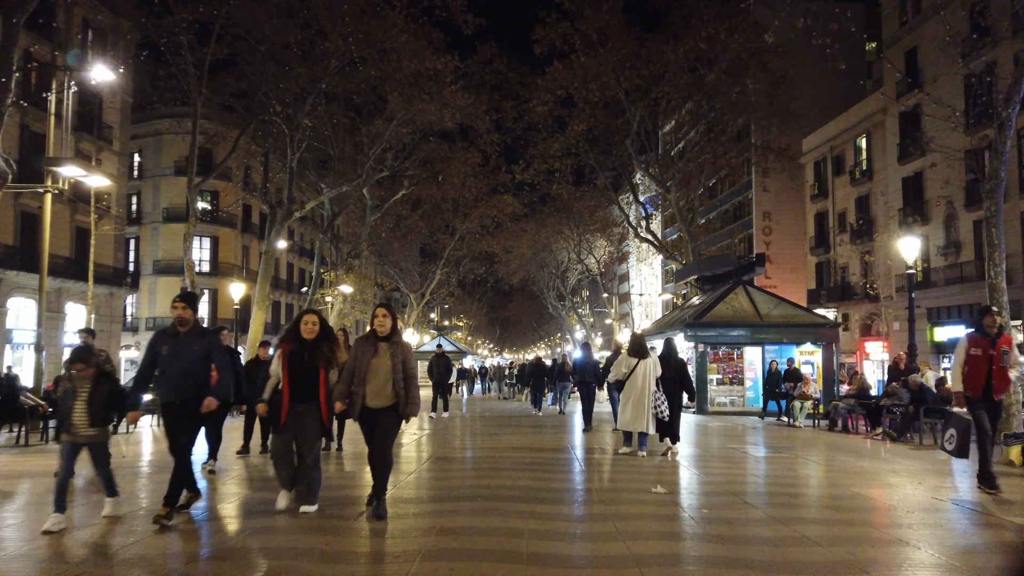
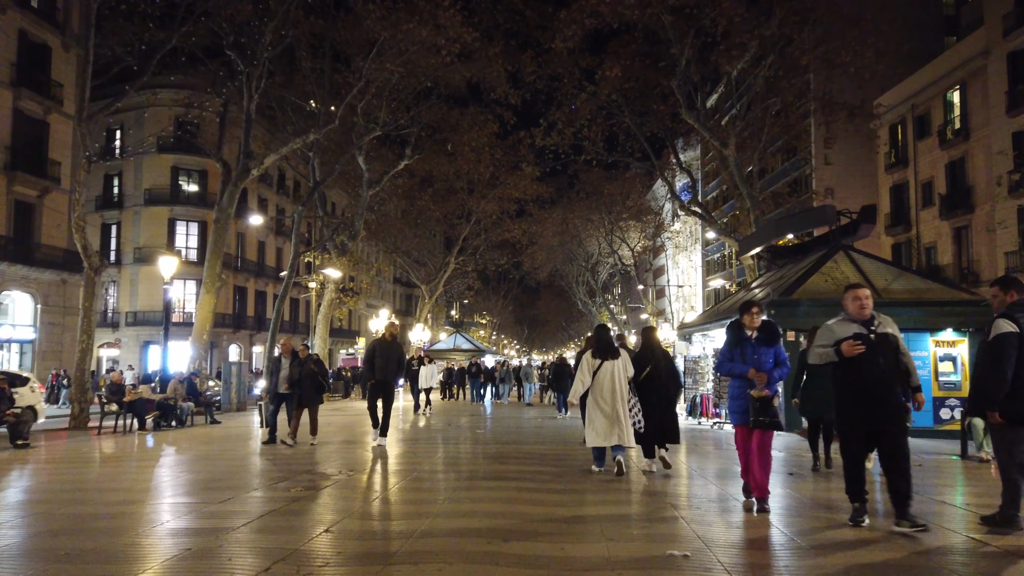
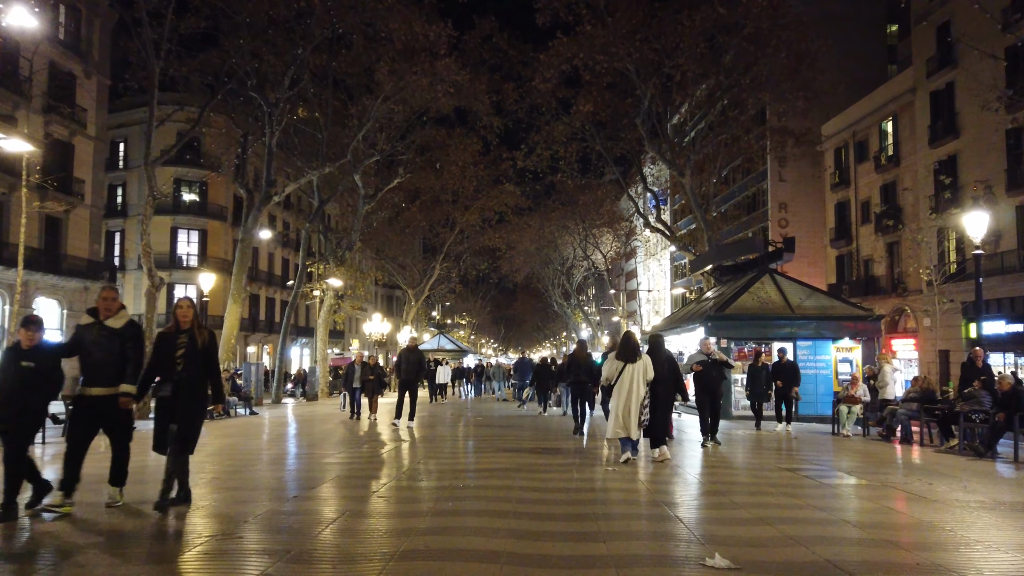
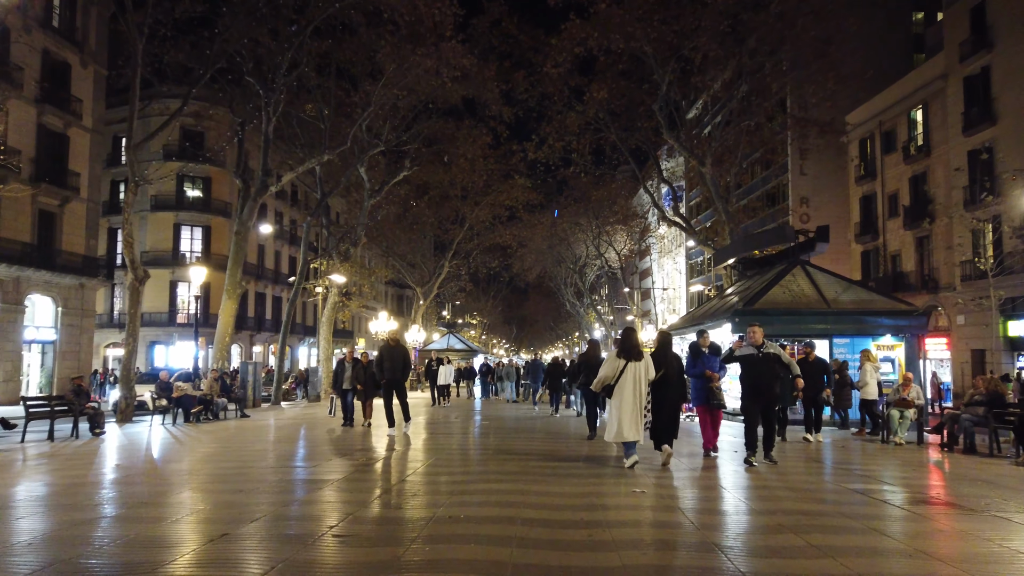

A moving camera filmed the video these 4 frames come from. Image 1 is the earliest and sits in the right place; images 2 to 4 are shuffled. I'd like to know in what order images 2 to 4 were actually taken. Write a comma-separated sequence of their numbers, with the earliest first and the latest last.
3, 4, 2
